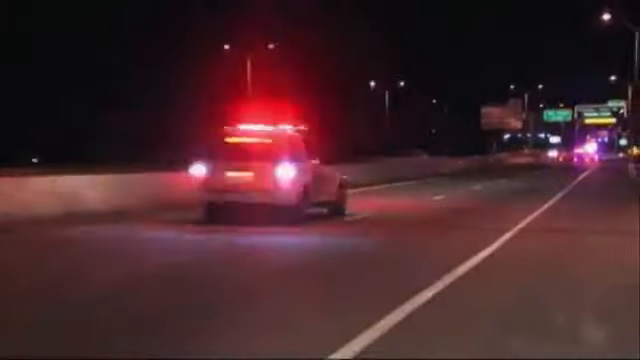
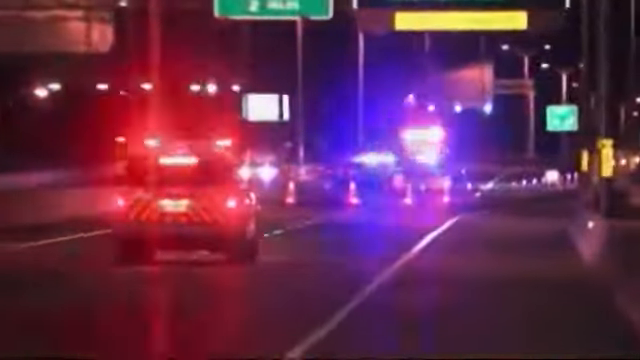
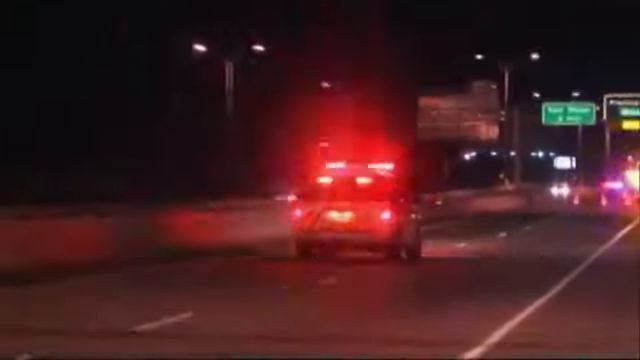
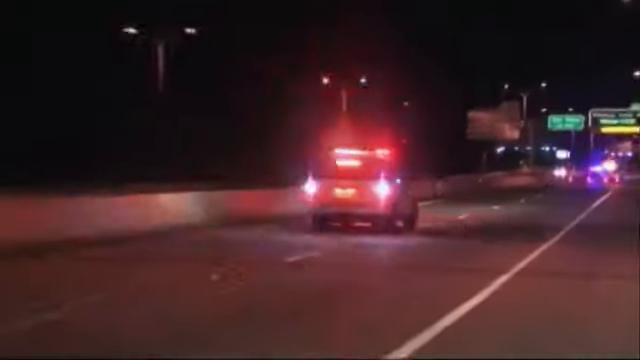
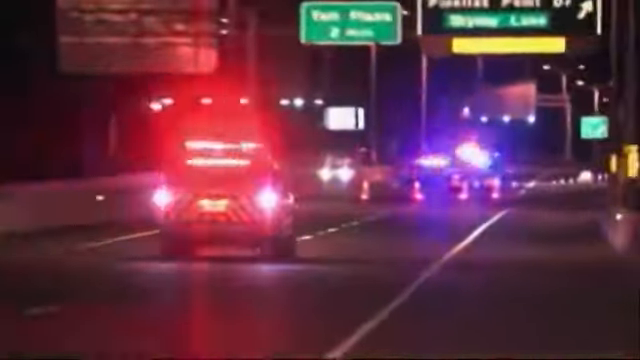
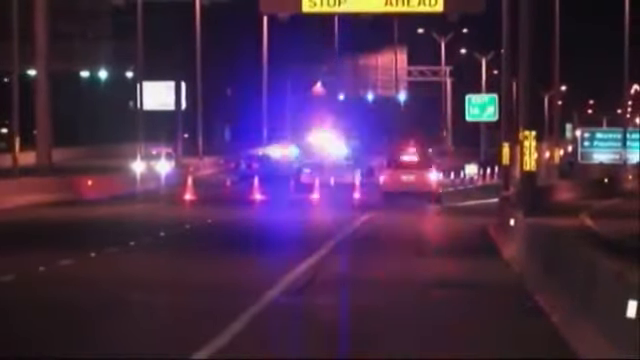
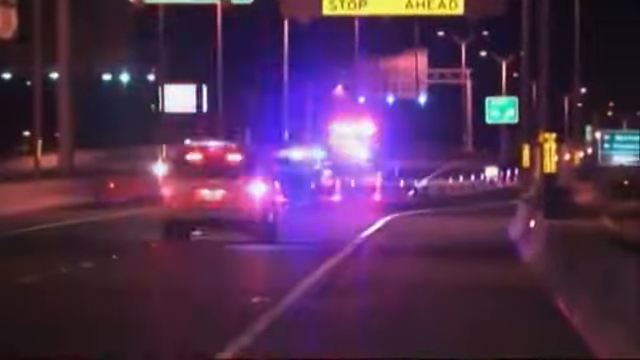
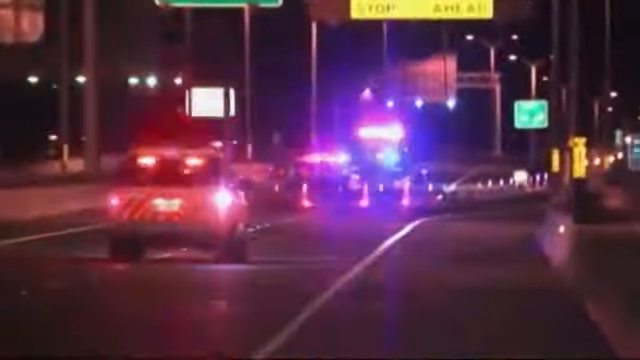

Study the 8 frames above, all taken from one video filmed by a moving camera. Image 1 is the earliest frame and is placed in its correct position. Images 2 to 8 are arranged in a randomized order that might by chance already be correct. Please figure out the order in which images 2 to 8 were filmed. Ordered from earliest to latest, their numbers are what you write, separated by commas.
4, 3, 5, 2, 8, 7, 6
